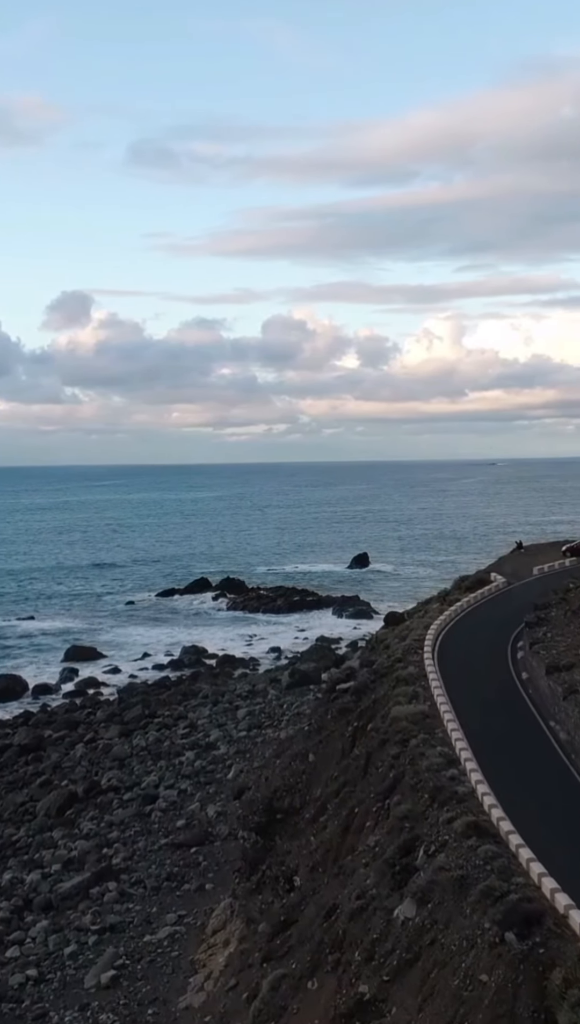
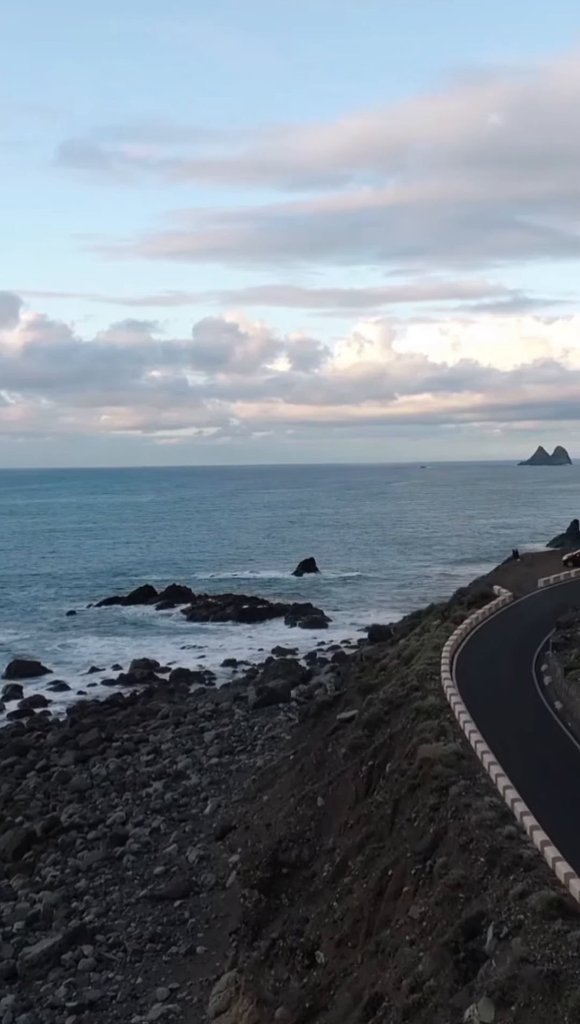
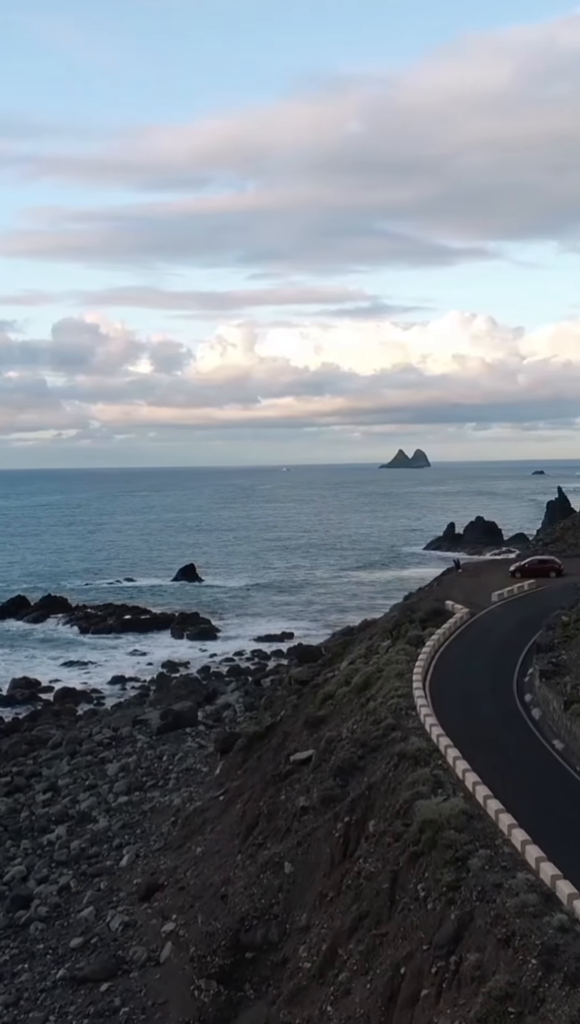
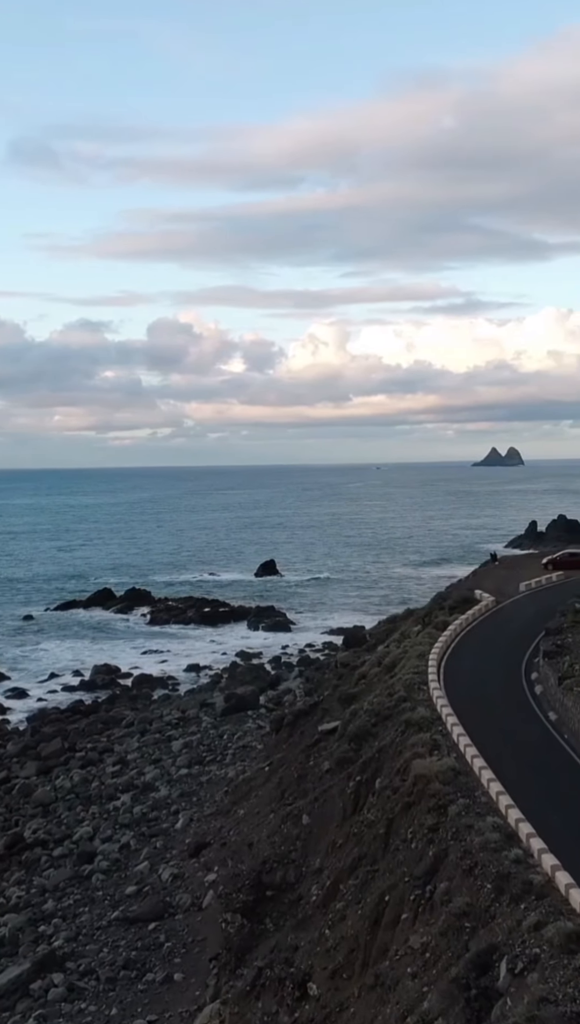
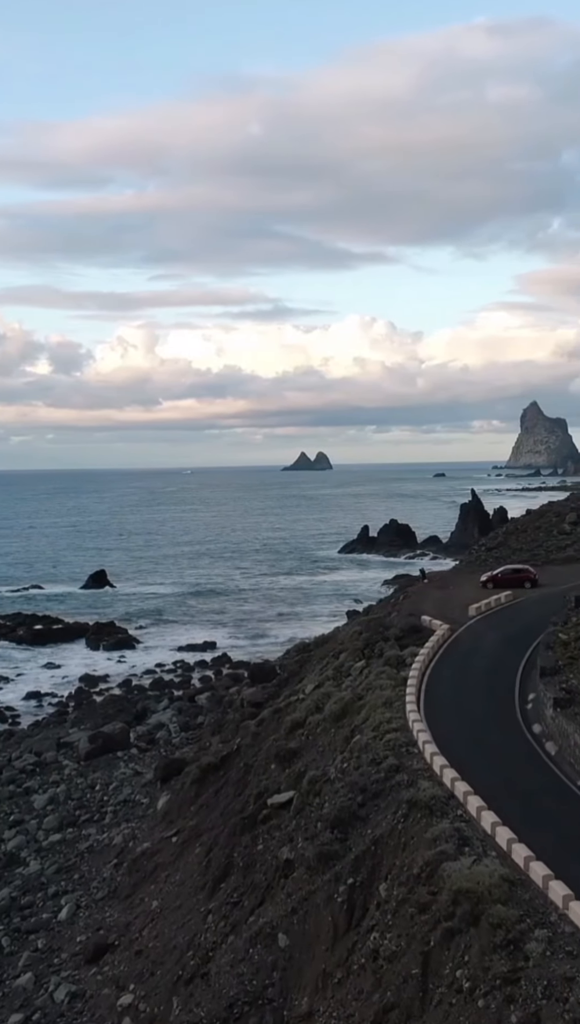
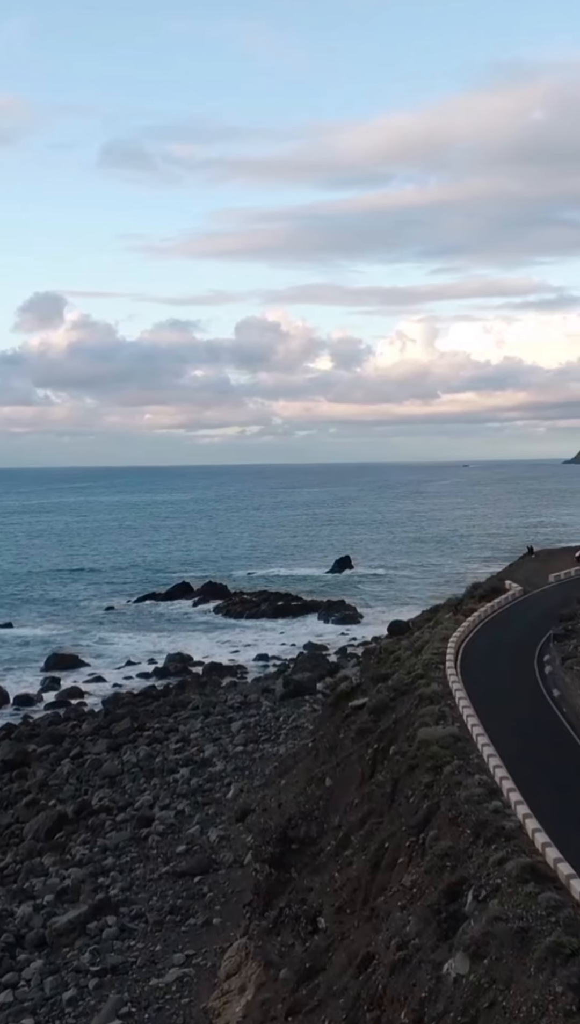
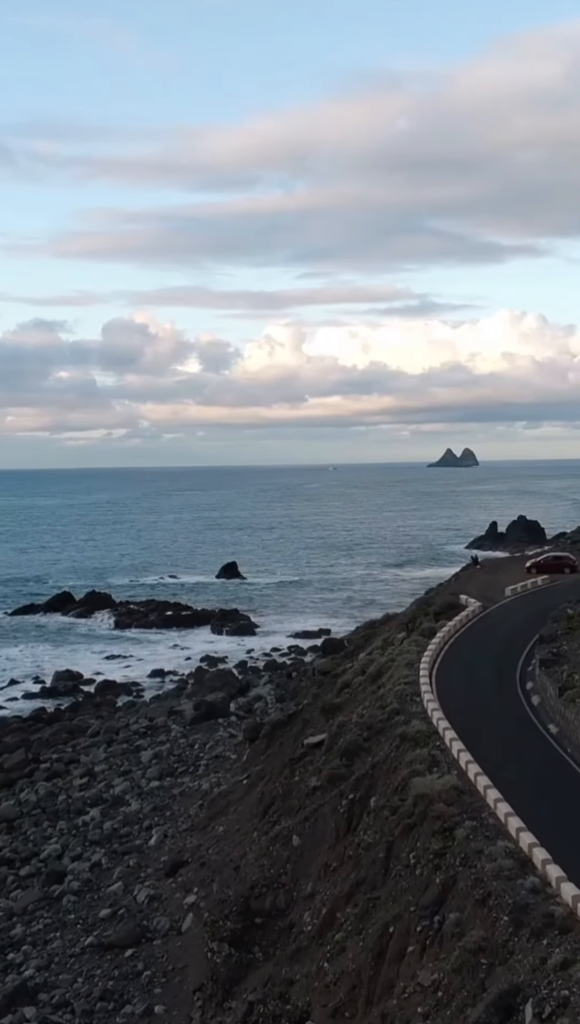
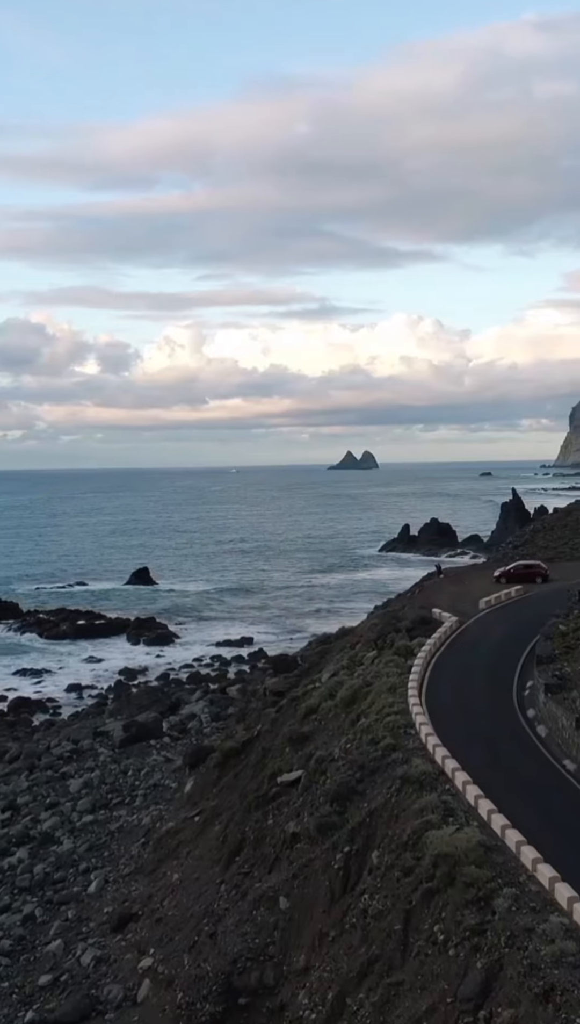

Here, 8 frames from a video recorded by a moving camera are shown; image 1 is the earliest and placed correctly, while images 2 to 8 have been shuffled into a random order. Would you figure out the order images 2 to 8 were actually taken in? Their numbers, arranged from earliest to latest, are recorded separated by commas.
6, 2, 4, 7, 3, 8, 5
